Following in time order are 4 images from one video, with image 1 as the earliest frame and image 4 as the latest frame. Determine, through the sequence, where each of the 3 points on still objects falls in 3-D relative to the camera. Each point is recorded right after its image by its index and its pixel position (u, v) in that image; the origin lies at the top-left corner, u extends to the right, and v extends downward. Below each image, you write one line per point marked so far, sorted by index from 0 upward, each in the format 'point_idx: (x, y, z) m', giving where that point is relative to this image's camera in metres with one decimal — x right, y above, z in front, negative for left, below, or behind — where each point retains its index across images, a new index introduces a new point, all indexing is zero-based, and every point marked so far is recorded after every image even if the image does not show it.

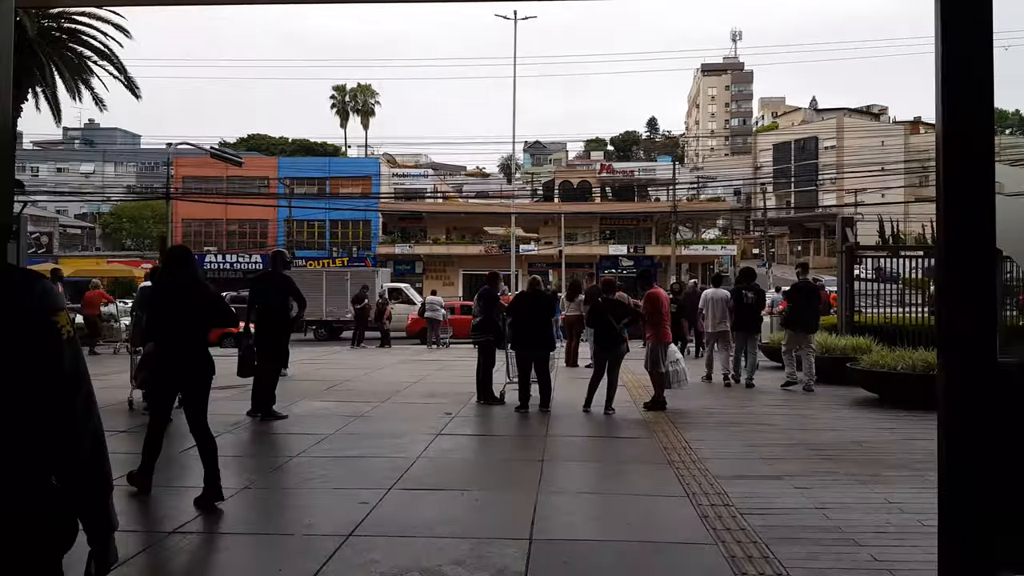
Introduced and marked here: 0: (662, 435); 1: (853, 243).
0: (+1.5, -1.5, +8.3) m
1: (+6.4, +0.9, +15.9) m
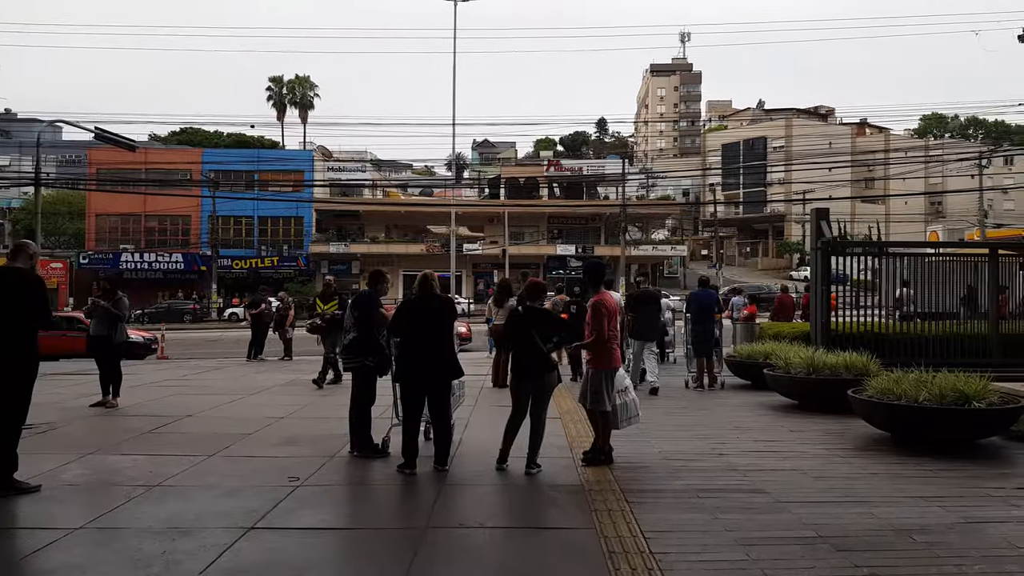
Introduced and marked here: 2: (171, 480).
0: (+0.6, -1.5, +5.4) m
1: (+5.0, +0.8, +13.3) m
2: (-2.6, -1.5, +6.4) m
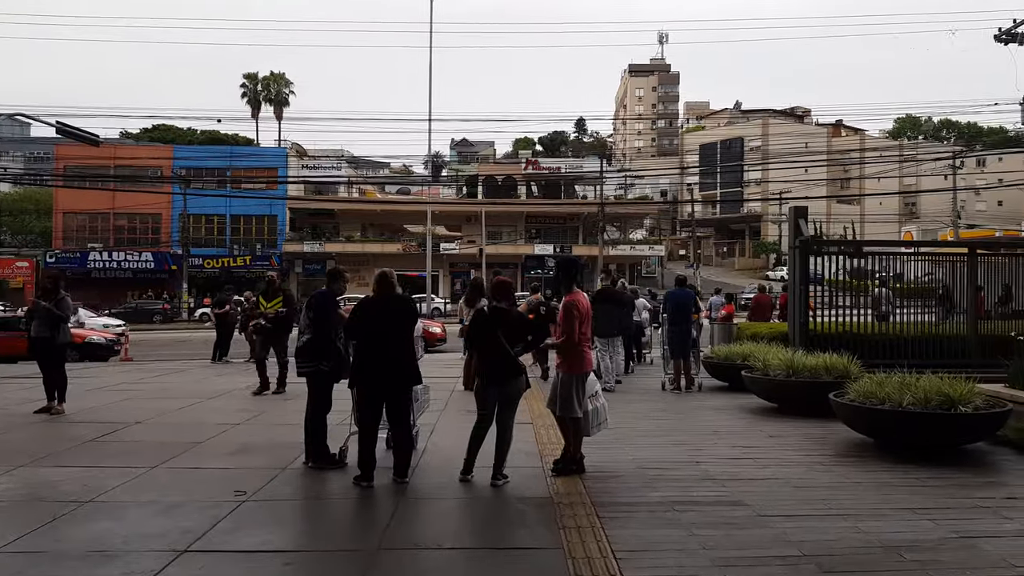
0: (+0.4, -1.5, +5.0) m
1: (+4.6, +0.8, +13.0) m
2: (-2.9, -1.5, +5.9) m
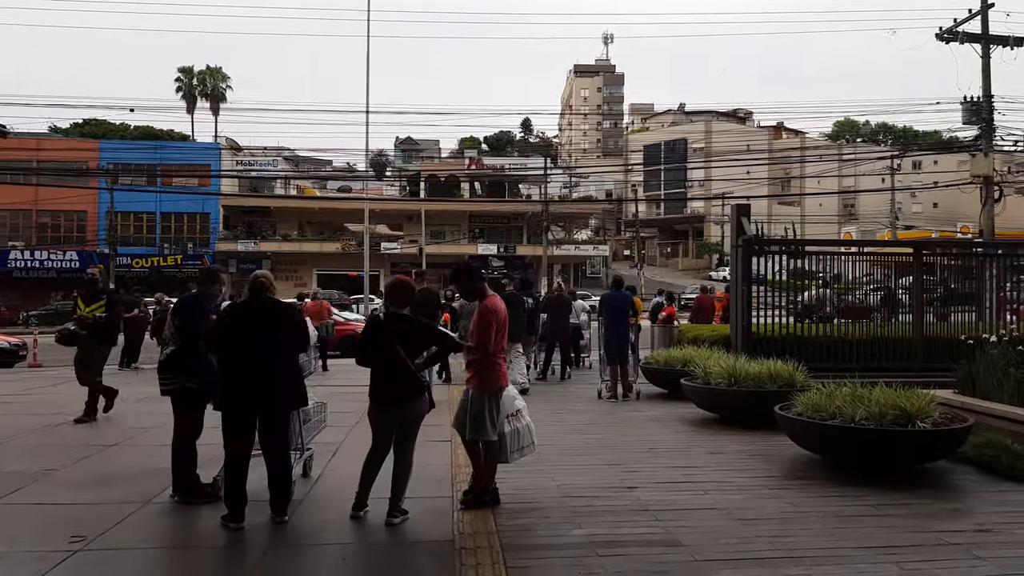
0: (-0.2, -1.5, +4.1) m
1: (+3.5, +0.8, +12.3) m
2: (-3.5, -1.5, +4.7) m
